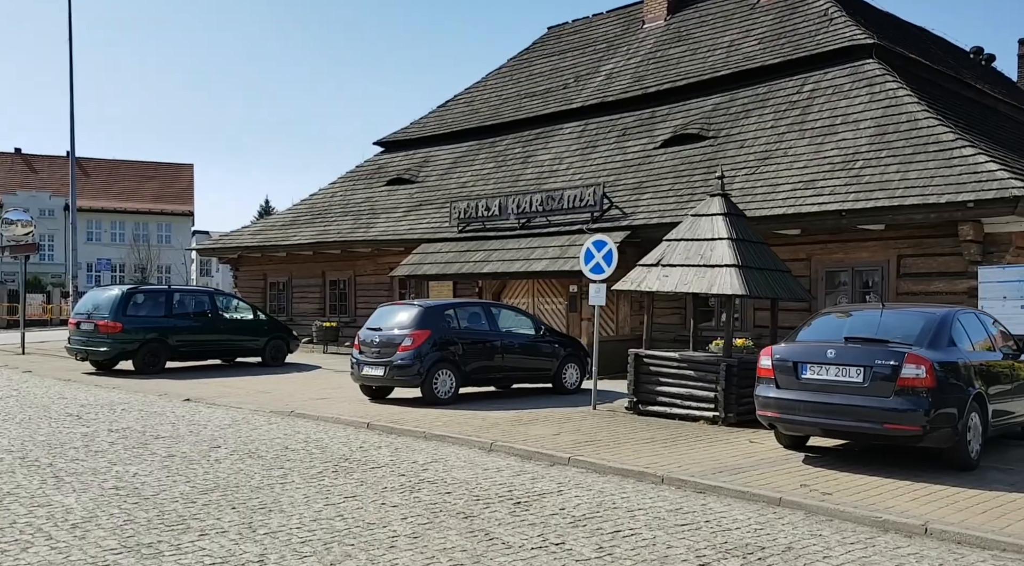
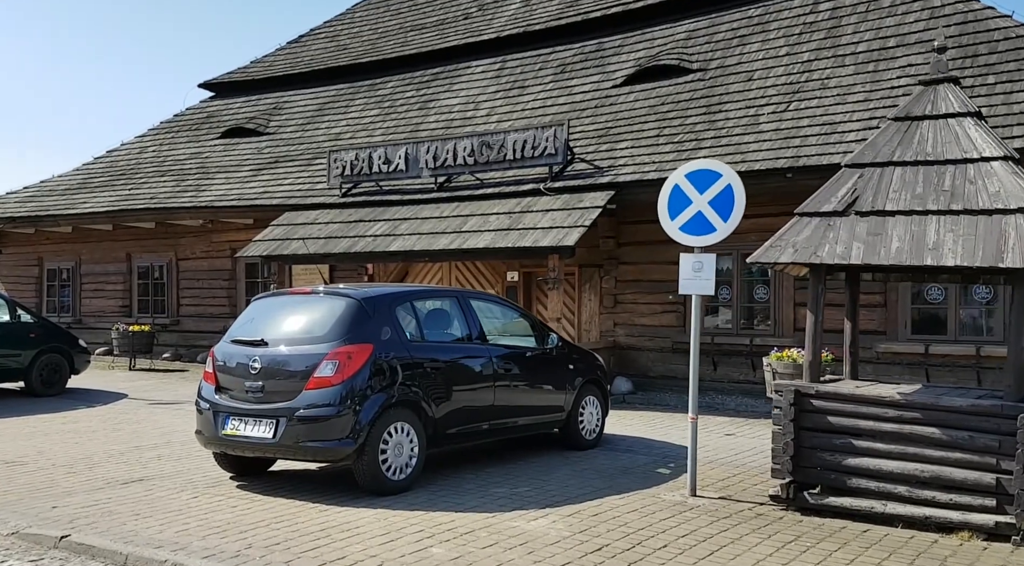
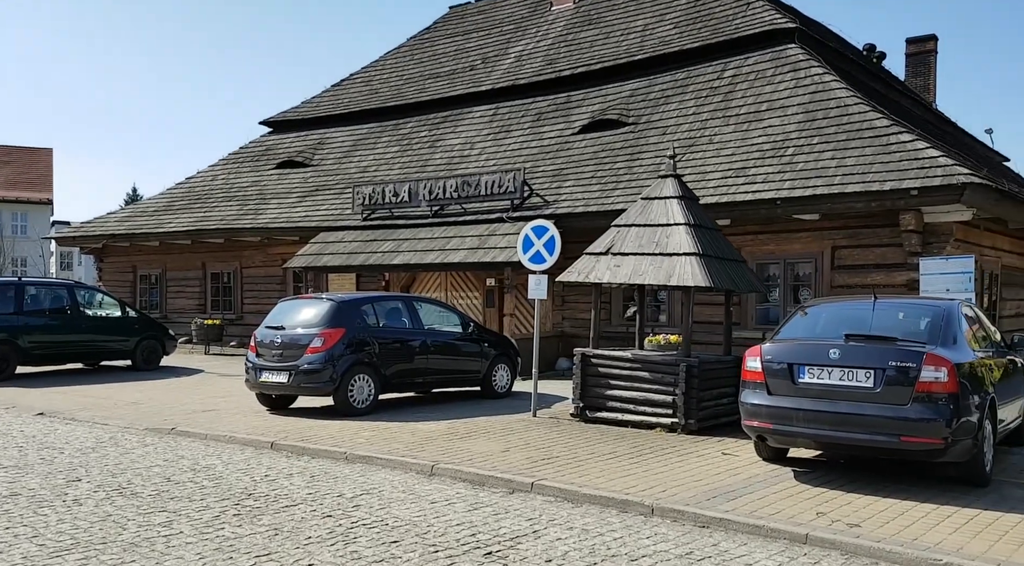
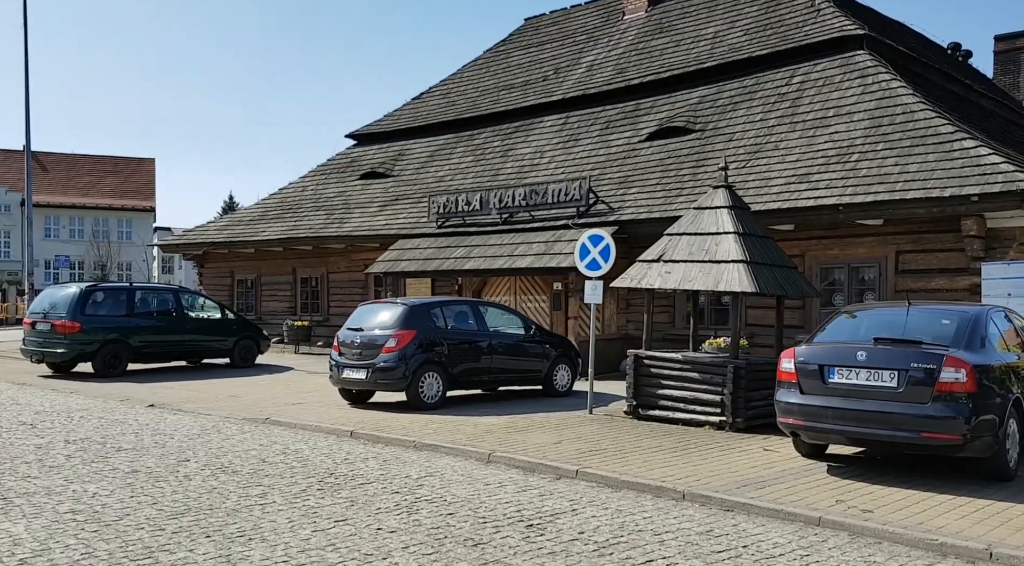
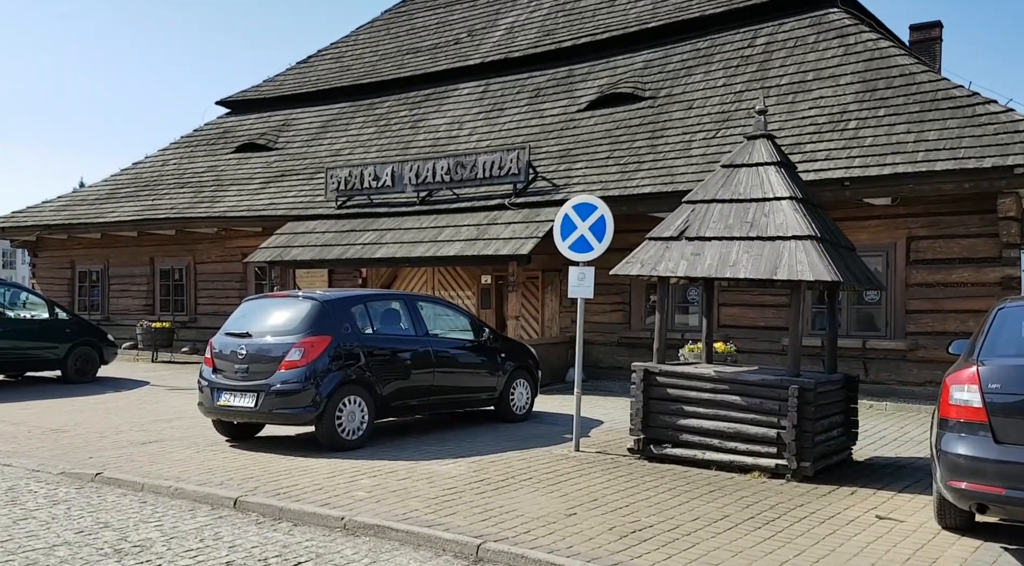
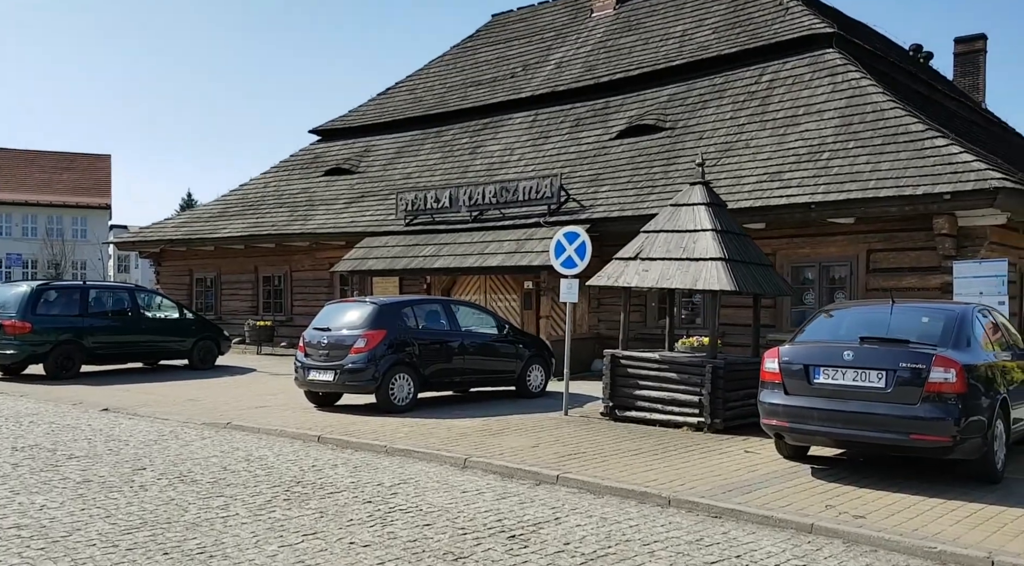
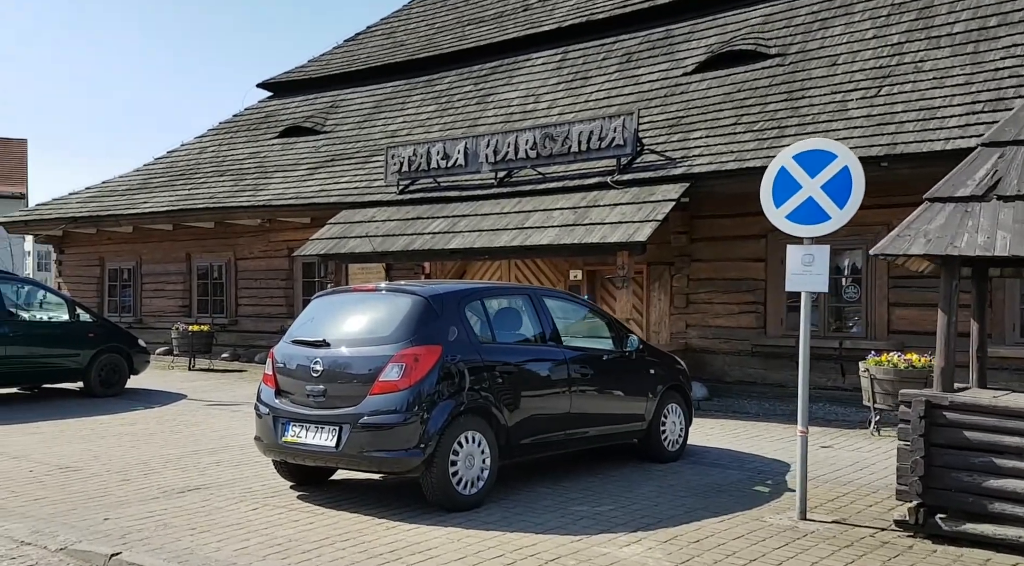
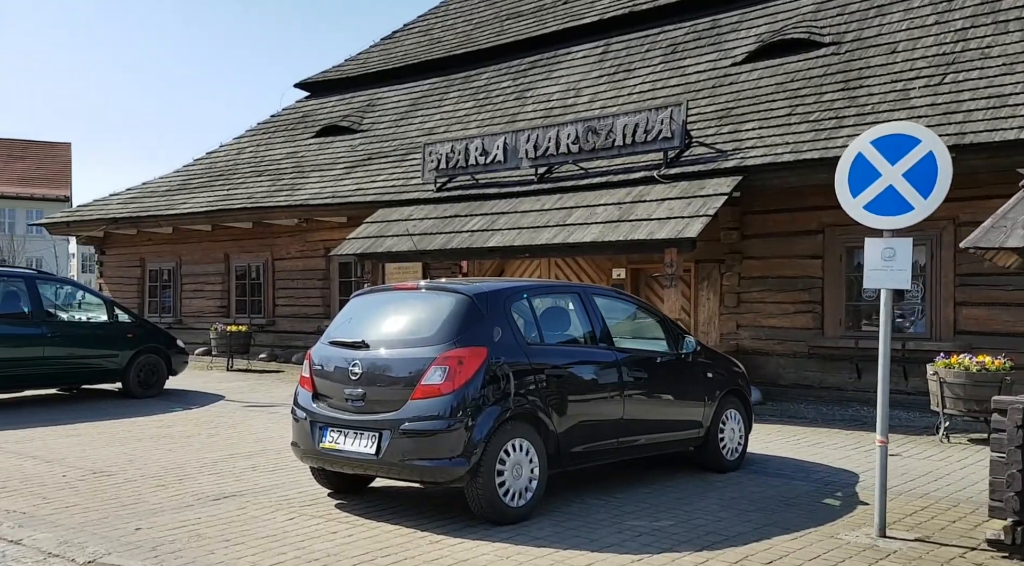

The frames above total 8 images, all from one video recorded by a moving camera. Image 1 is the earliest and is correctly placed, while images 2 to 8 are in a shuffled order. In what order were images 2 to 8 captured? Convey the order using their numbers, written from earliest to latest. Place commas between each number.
4, 6, 3, 5, 2, 7, 8
